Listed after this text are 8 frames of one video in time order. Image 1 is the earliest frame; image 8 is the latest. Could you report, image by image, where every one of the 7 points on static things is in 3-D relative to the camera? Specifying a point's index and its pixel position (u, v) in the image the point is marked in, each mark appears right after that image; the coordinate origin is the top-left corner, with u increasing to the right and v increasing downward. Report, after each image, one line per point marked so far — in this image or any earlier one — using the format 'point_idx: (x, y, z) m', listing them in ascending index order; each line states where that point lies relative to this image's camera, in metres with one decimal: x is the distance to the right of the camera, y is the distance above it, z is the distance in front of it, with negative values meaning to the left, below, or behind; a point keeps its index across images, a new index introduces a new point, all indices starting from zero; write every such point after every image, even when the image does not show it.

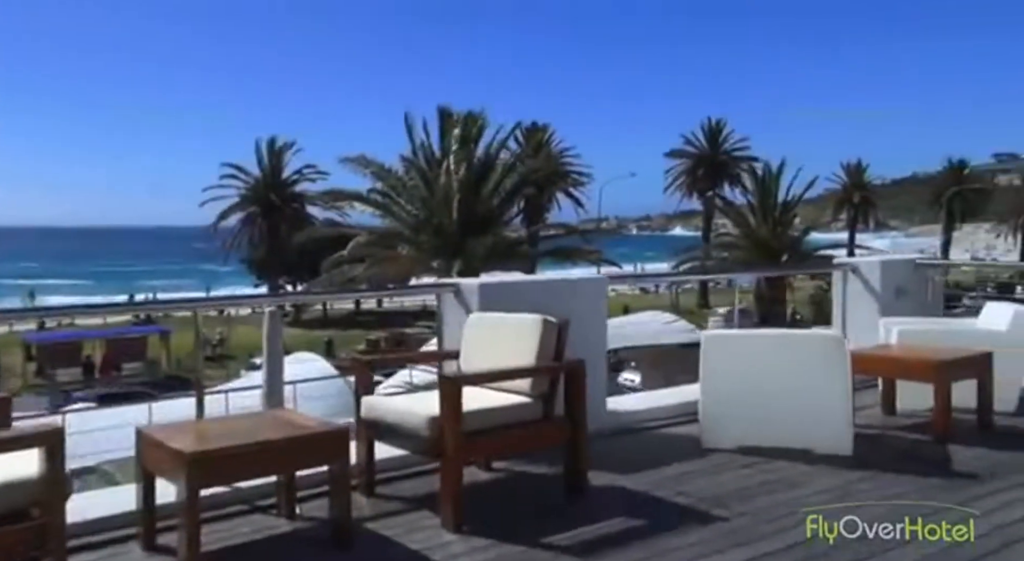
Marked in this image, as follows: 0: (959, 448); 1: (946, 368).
0: (+2.2, -0.9, +4.2) m
1: (+2.3, -0.5, +4.4) m
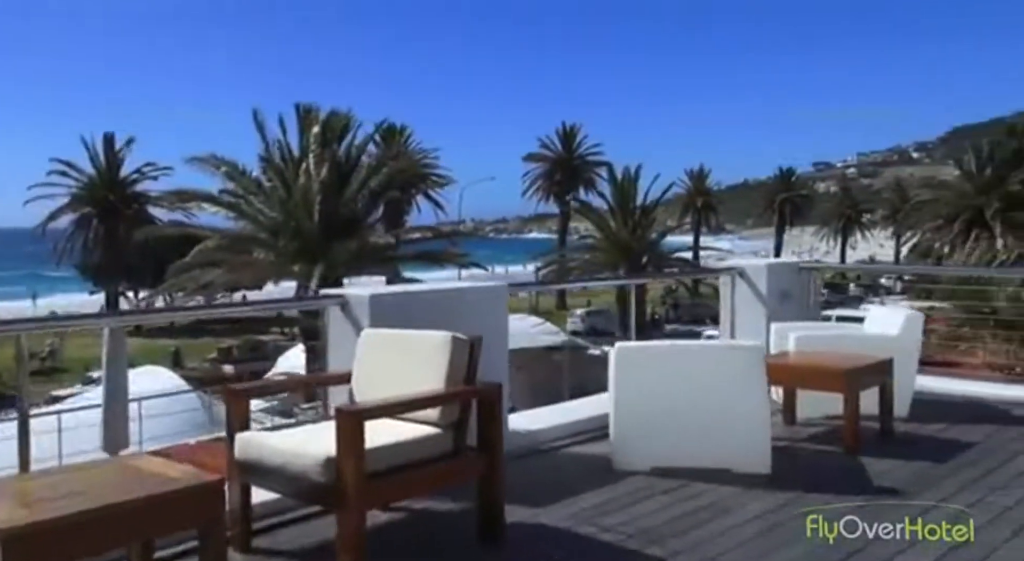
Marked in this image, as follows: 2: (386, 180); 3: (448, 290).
0: (+1.7, -0.9, +4.1) m
1: (+1.8, -0.5, +4.4) m
2: (-2.2, +1.7, +14.3) m
3: (-0.3, 0.0, +3.8) m
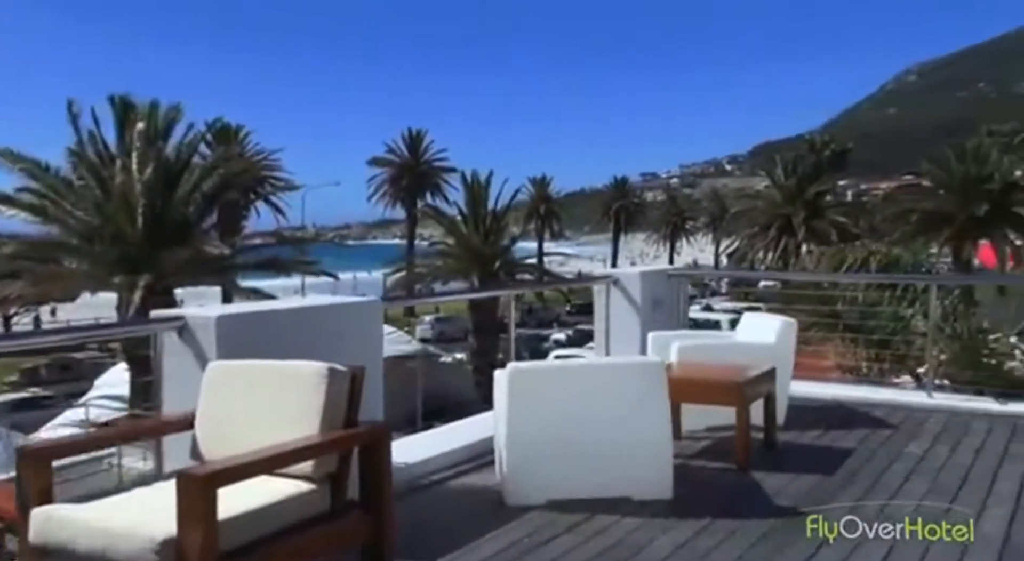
0: (+1.1, -0.9, +4.0) m
1: (+1.1, -0.5, +4.2) m
2: (-4.5, +1.5, +13.3) m
3: (-0.8, -0.1, +3.3) m
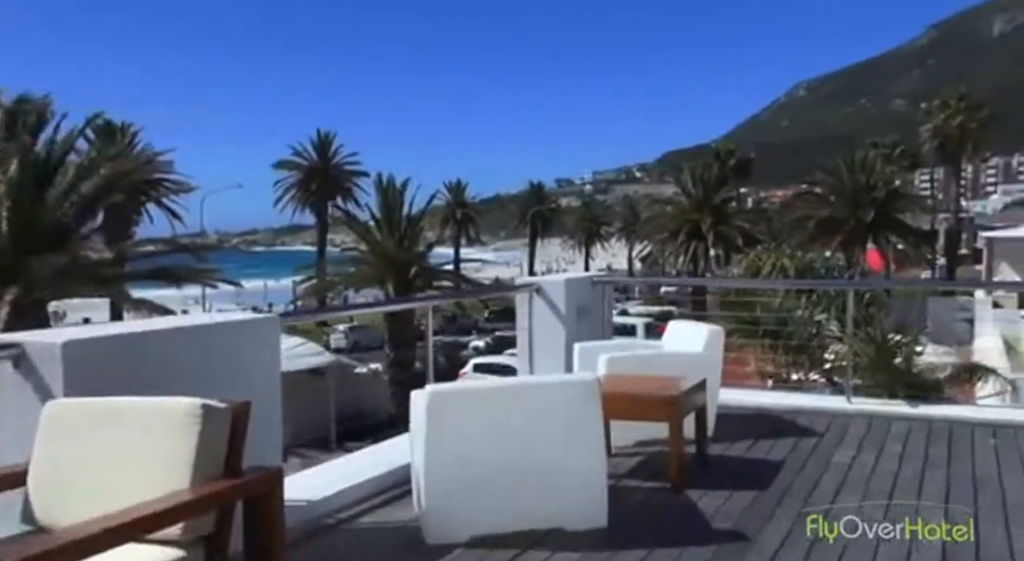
0: (+0.8, -1.0, +3.7) m
1: (+0.8, -0.6, +4.0) m
2: (-5.7, +1.4, +12.5) m
3: (-1.1, -0.1, +2.9) m
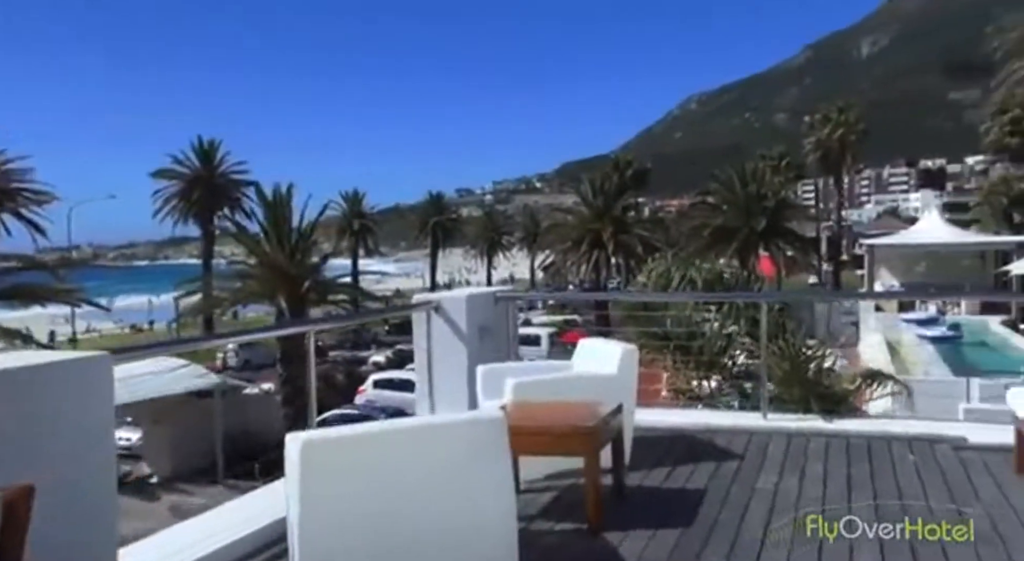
0: (+0.4, -1.0, +3.3) m
1: (+0.3, -0.6, +3.5) m
2: (-7.1, +1.1, +11.3) m
3: (-1.4, -0.2, +2.3) m
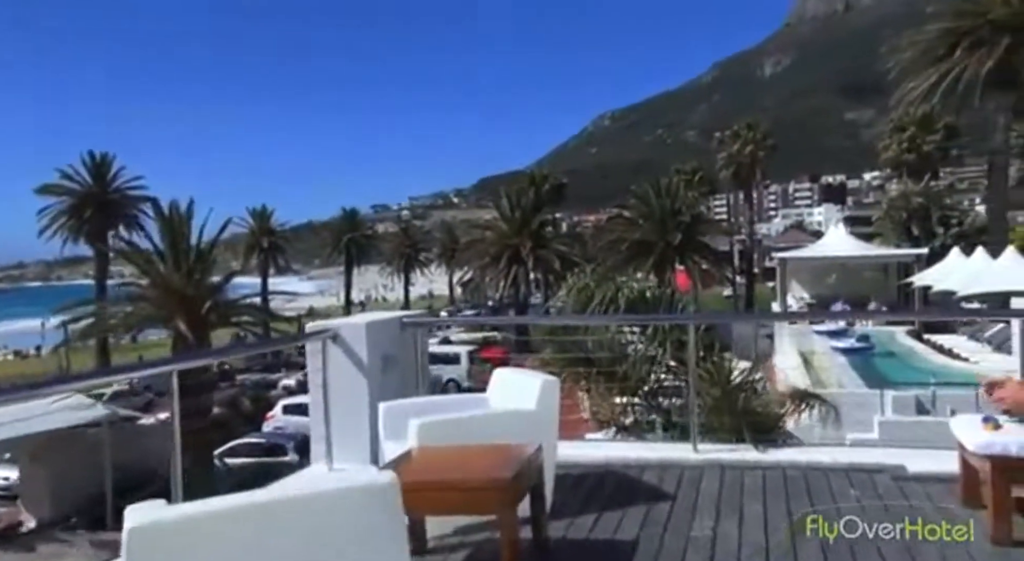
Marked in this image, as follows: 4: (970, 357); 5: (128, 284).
0: (+0.1, -1.1, +2.8) m
1: (0.0, -0.7, +3.0) m
2: (-8.2, +0.8, +10.0) m
3: (-1.6, -0.3, +1.6) m
4: (+9.9, -1.7, +18.5) m
5: (-7.5, -0.1, +16.9) m
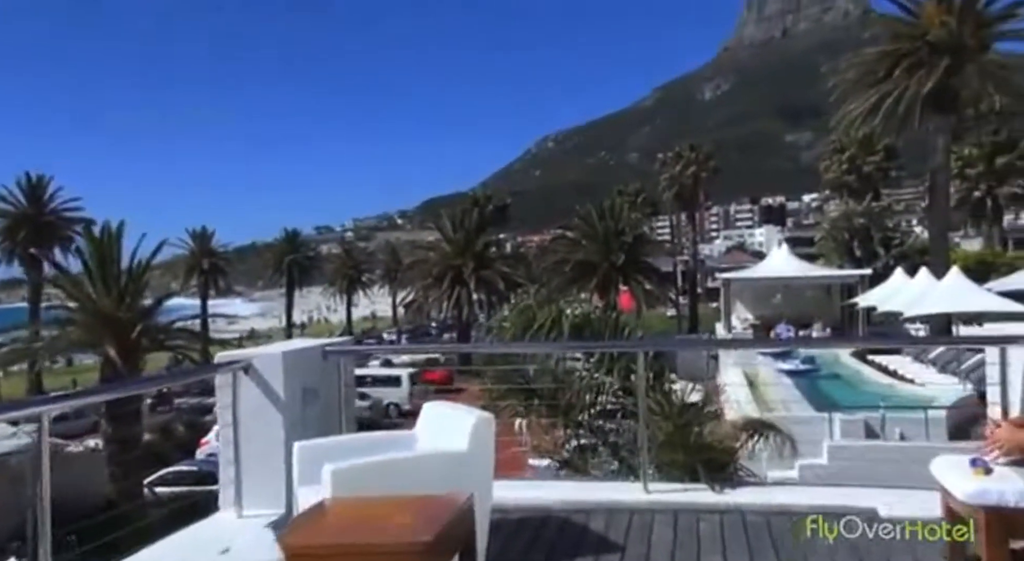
0: (-0.1, -1.2, +2.3) m
1: (-0.2, -0.8, +2.6) m
2: (-8.8, +0.5, +9.1) m
3: (-1.7, -0.4, +1.1) m
4: (+8.7, -2.1, +18.6) m
5: (-8.5, -0.5, +16.0) m
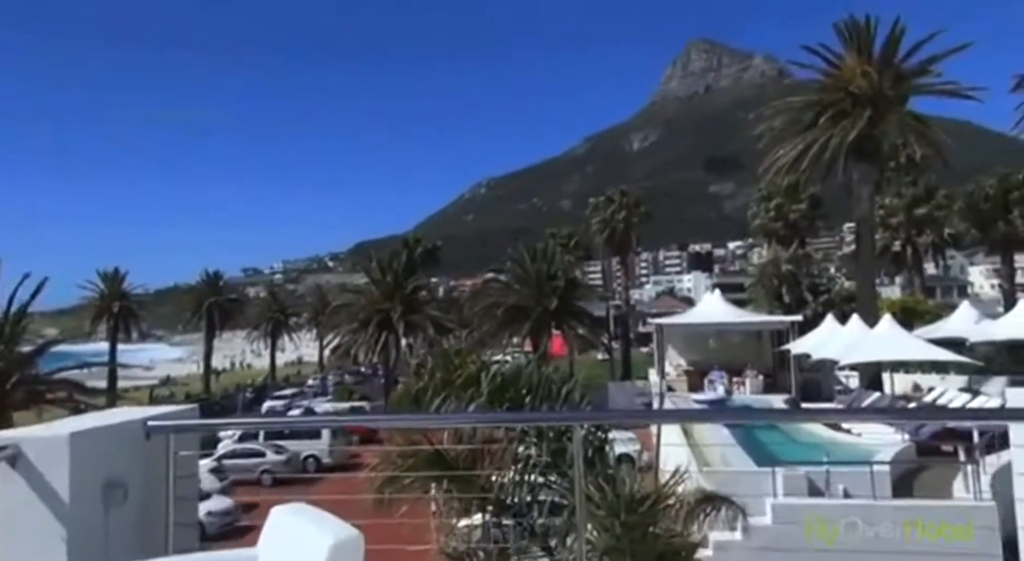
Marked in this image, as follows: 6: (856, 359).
0: (-0.4, -1.3, +1.1) m
1: (-0.5, -0.9, +1.4) m
2: (-9.6, +0.2, +7.3) m
3: (-1.9, -0.4, -0.2) m
4: (+7.1, -3.1, +18.0) m
5: (-9.8, -1.2, +14.1) m
6: (+7.6, -1.7, +19.1) m
